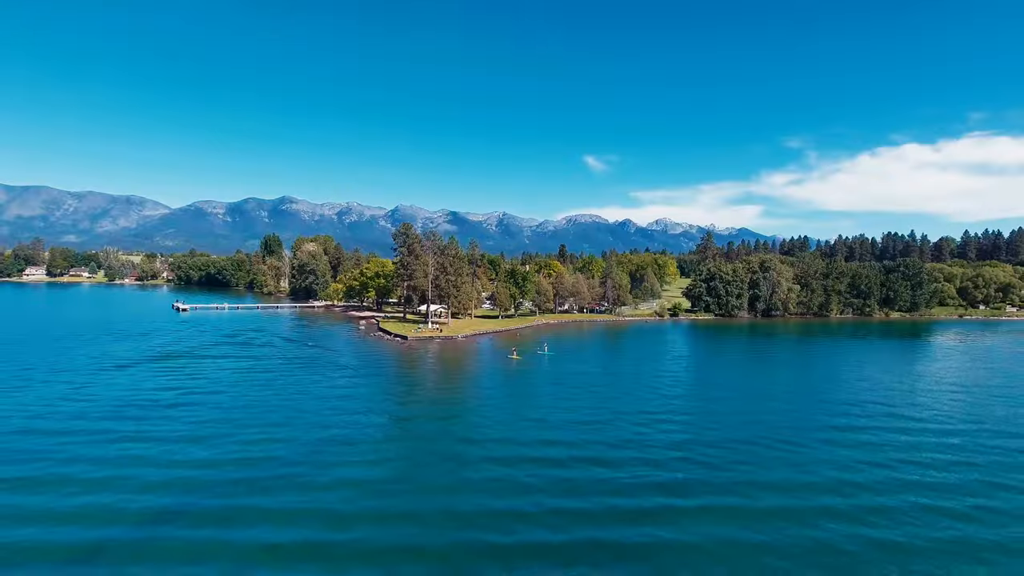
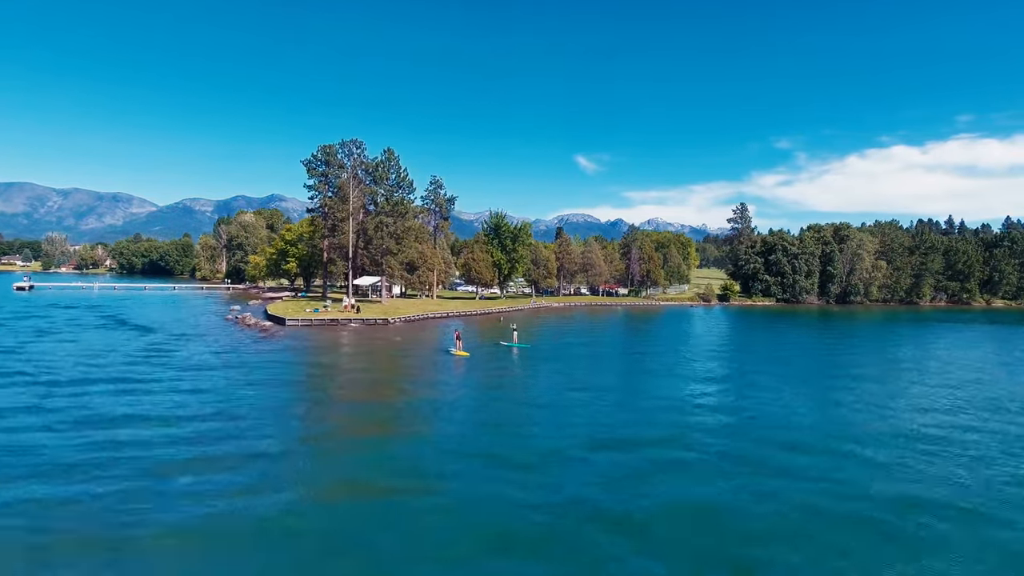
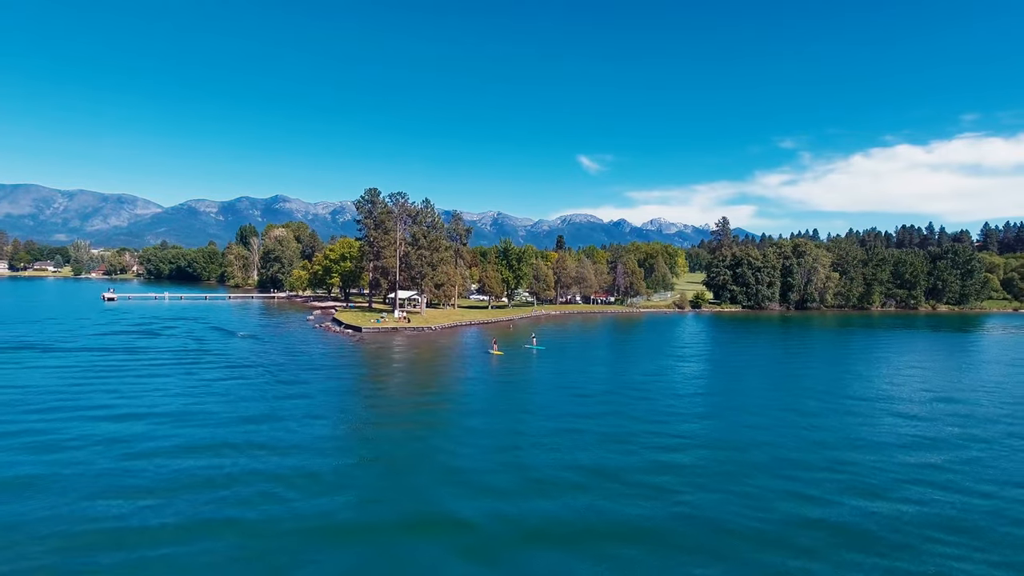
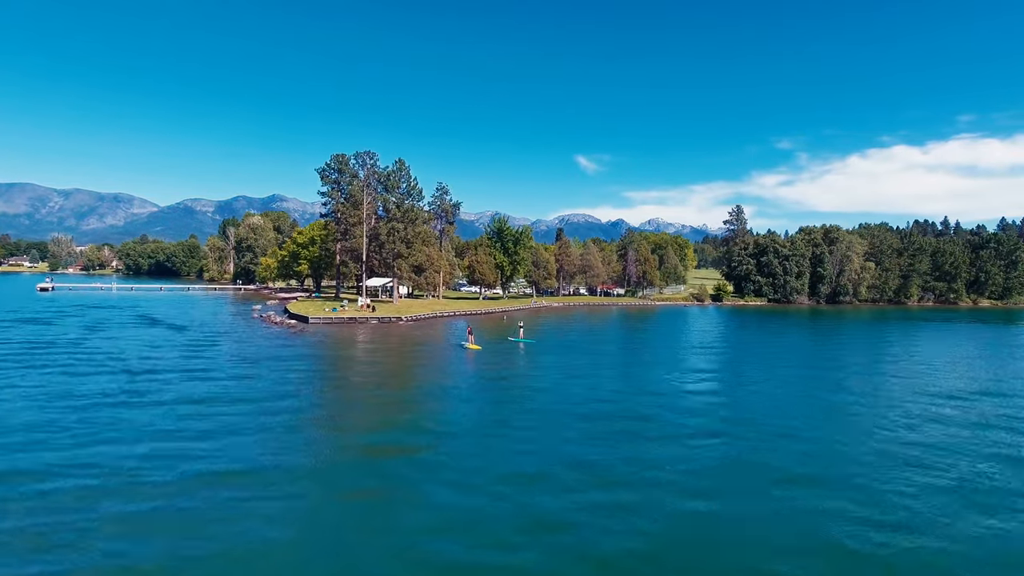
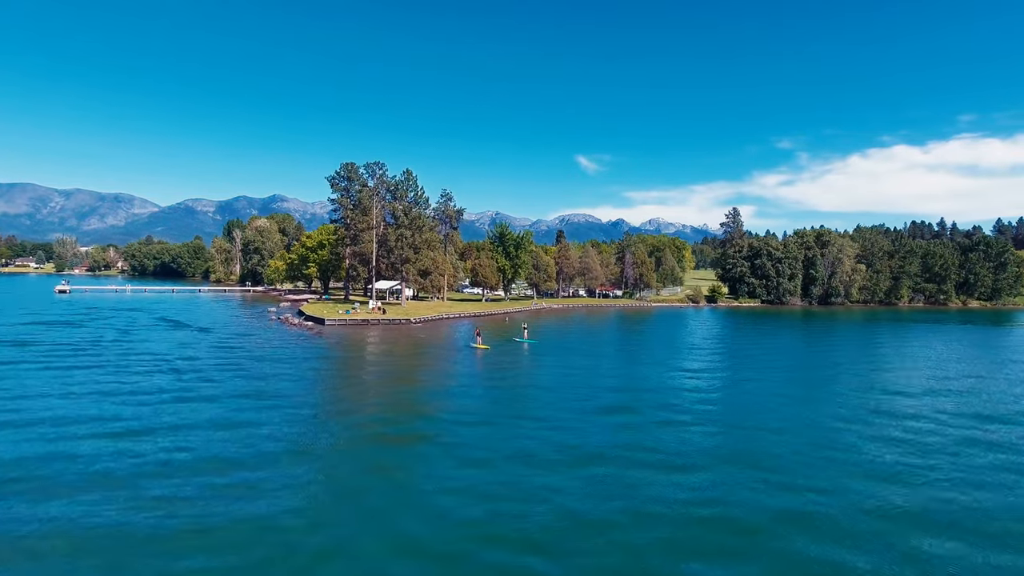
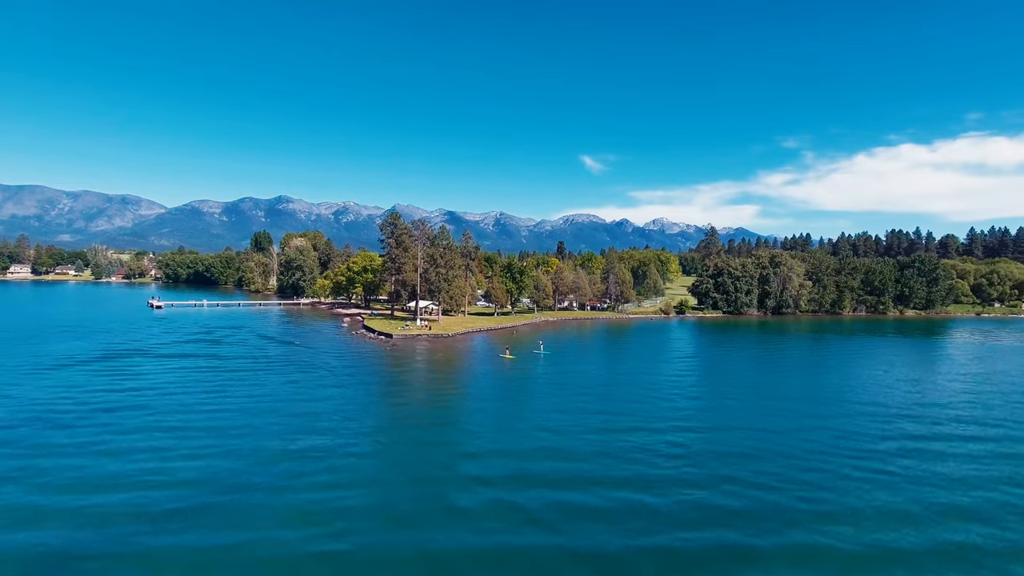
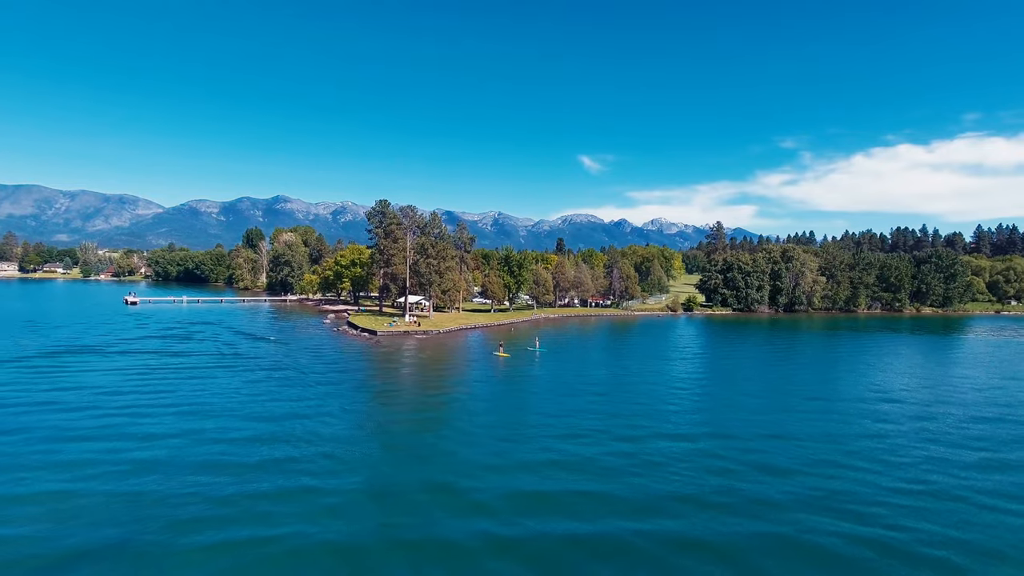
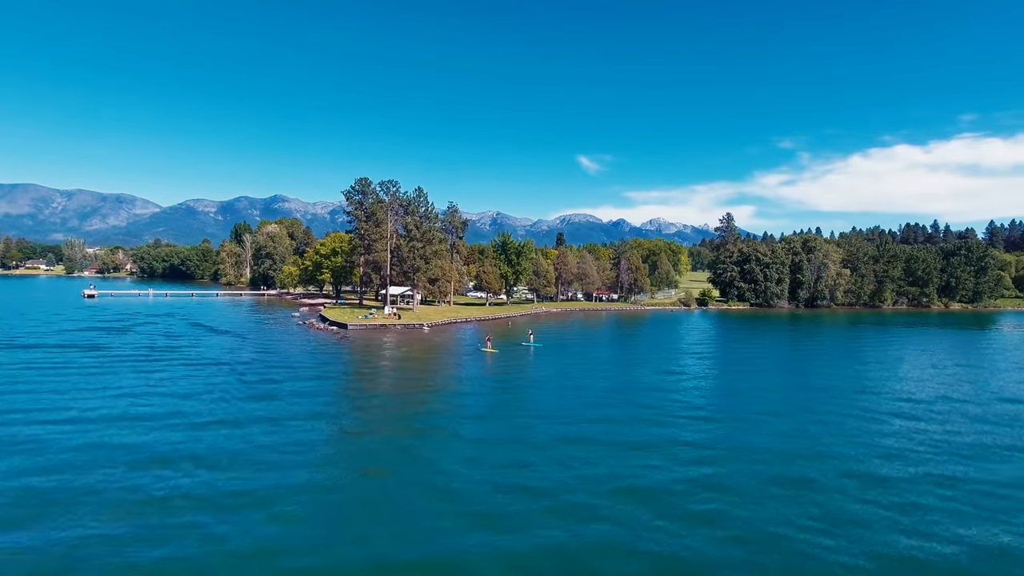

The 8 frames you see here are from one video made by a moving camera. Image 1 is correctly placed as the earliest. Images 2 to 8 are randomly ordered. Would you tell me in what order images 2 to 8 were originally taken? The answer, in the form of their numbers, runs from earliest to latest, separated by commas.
6, 7, 3, 8, 5, 4, 2
